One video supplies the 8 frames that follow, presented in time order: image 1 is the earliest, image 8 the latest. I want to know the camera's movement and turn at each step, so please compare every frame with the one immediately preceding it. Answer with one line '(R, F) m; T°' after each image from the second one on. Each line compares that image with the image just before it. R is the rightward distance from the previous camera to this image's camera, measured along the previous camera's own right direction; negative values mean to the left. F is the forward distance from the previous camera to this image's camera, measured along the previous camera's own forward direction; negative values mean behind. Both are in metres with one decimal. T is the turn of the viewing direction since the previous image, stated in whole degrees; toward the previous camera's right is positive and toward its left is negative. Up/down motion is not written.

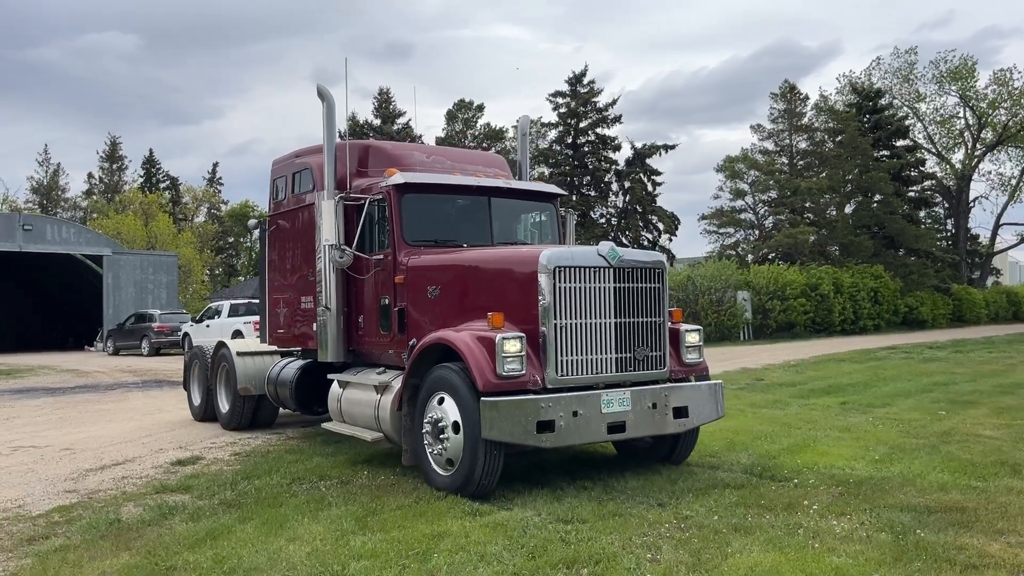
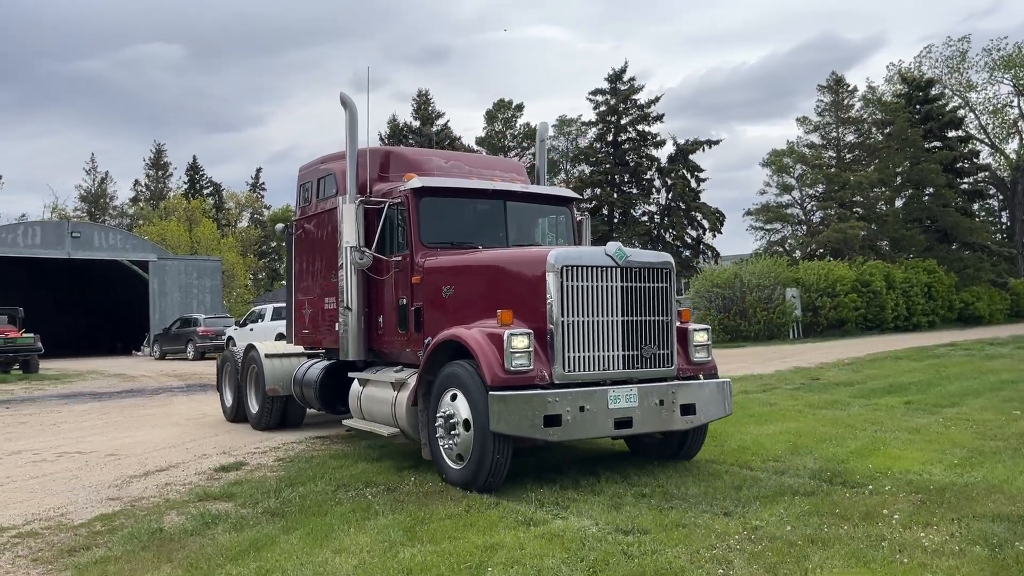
(-0.1, +0.3) m; -3°
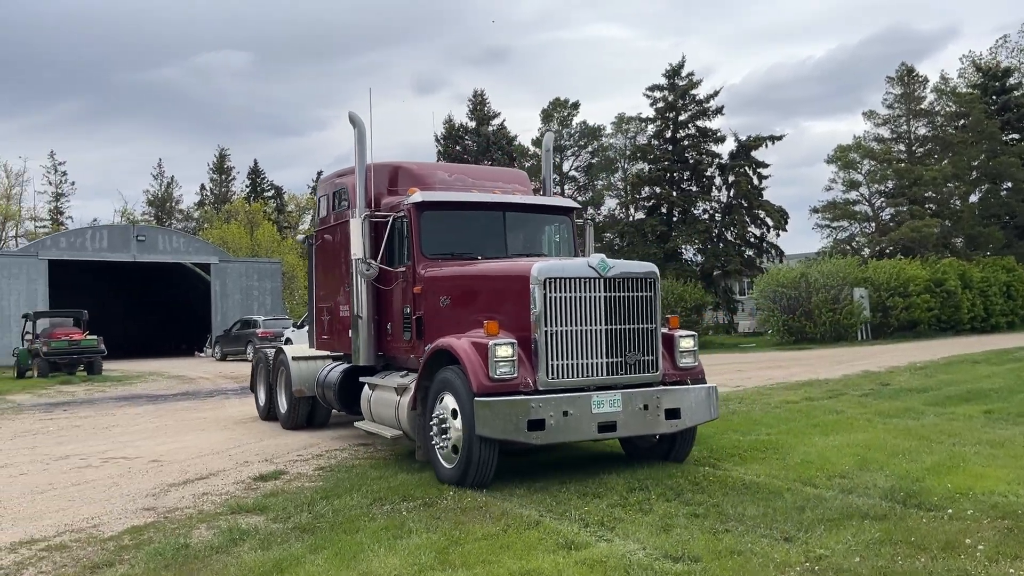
(+0.1, +0.4) m; -4°
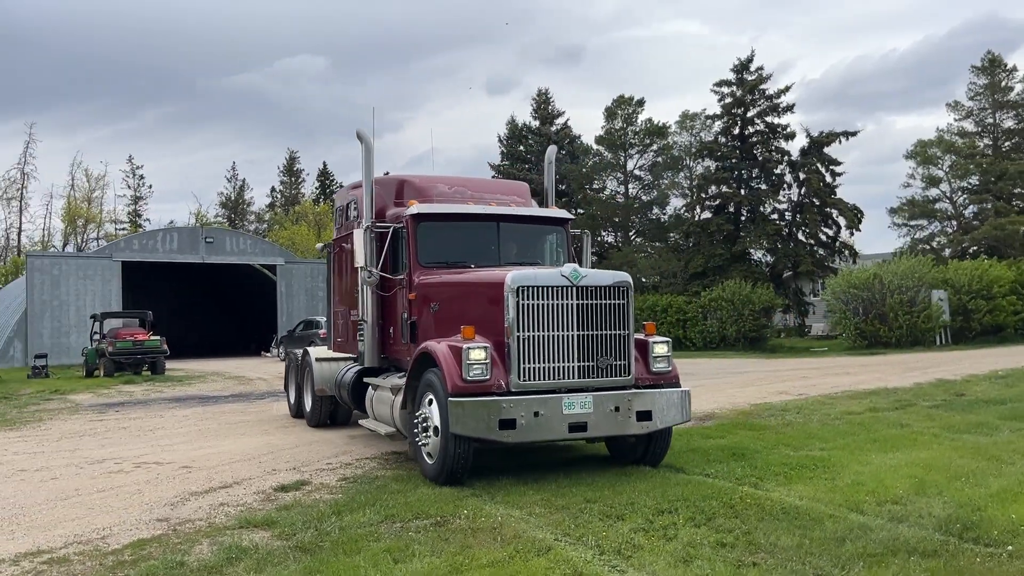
(+0.3, +0.4) m; -5°
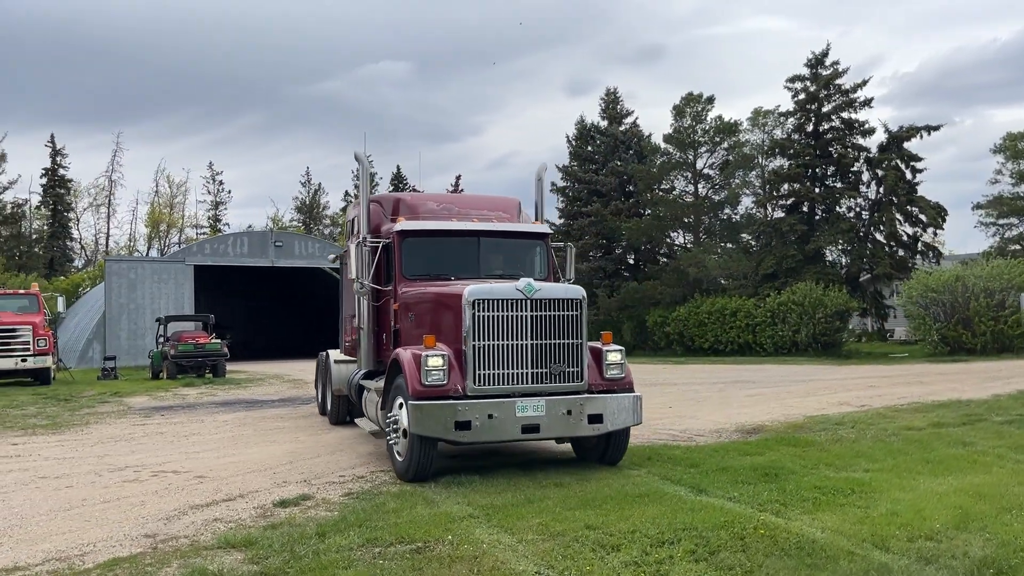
(+0.6, +0.4) m; -5°
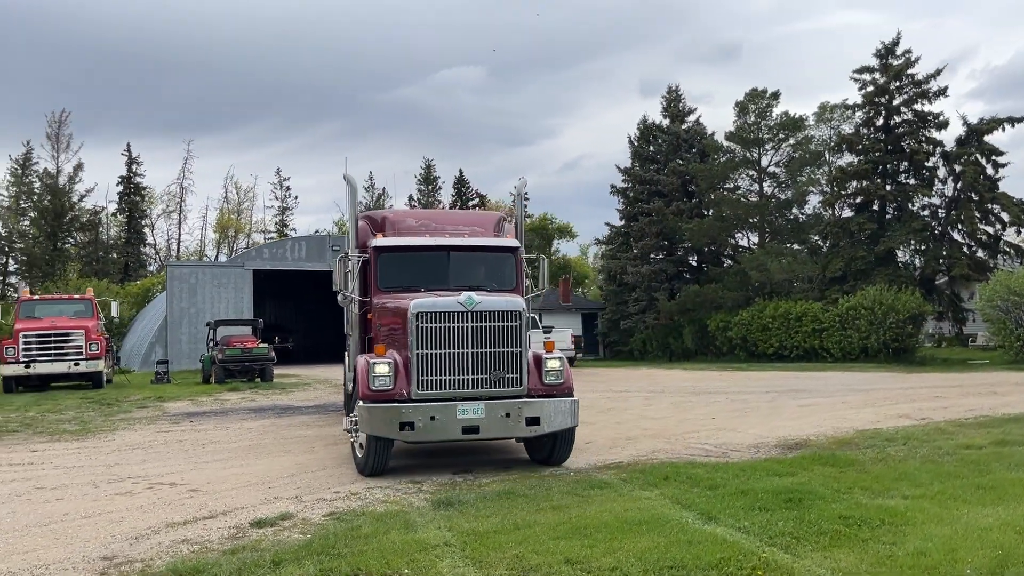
(+0.6, +0.6) m; -5°
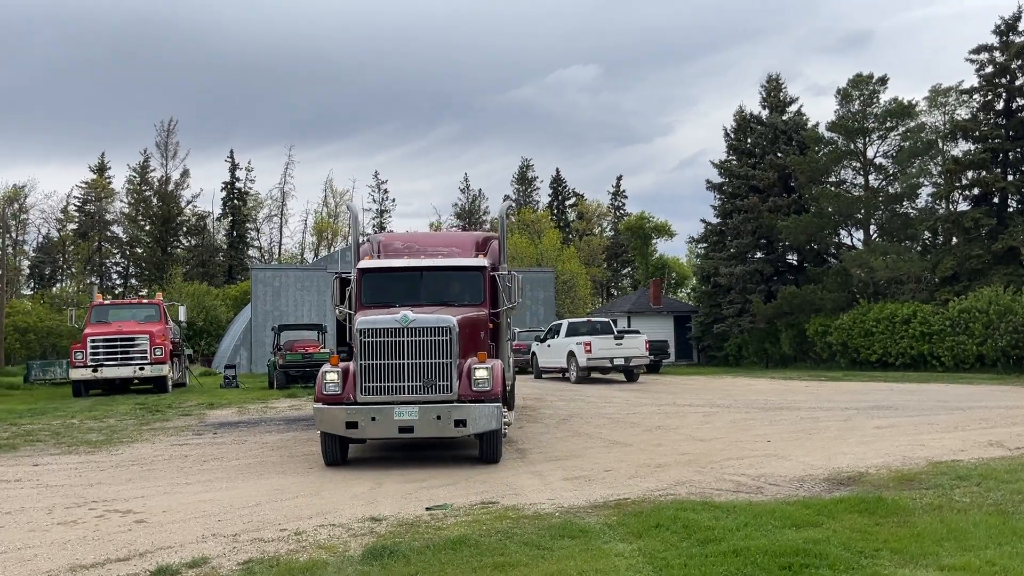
(+1.1, +1.1) m; -8°
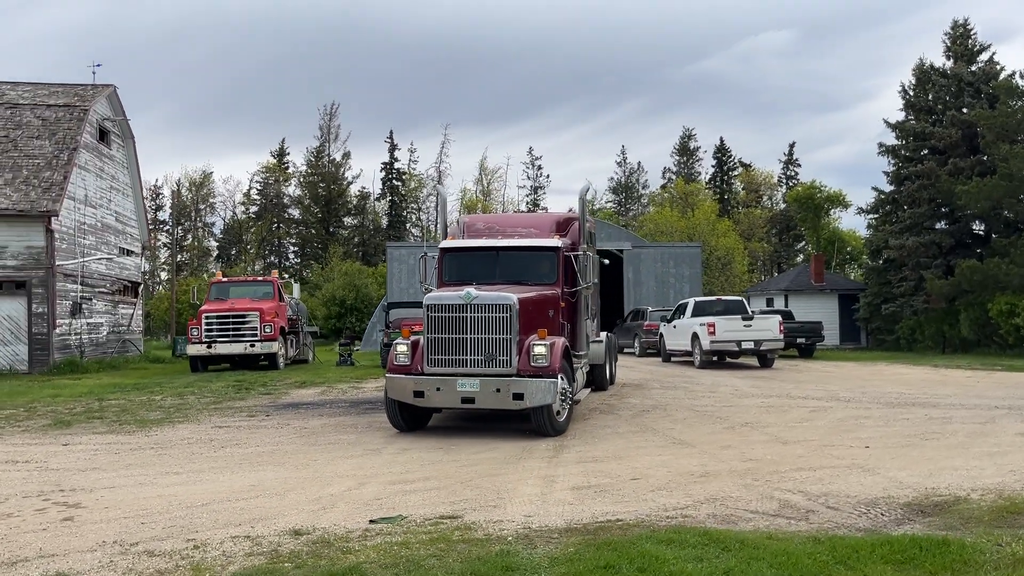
(+1.6, +1.5) m; -12°
